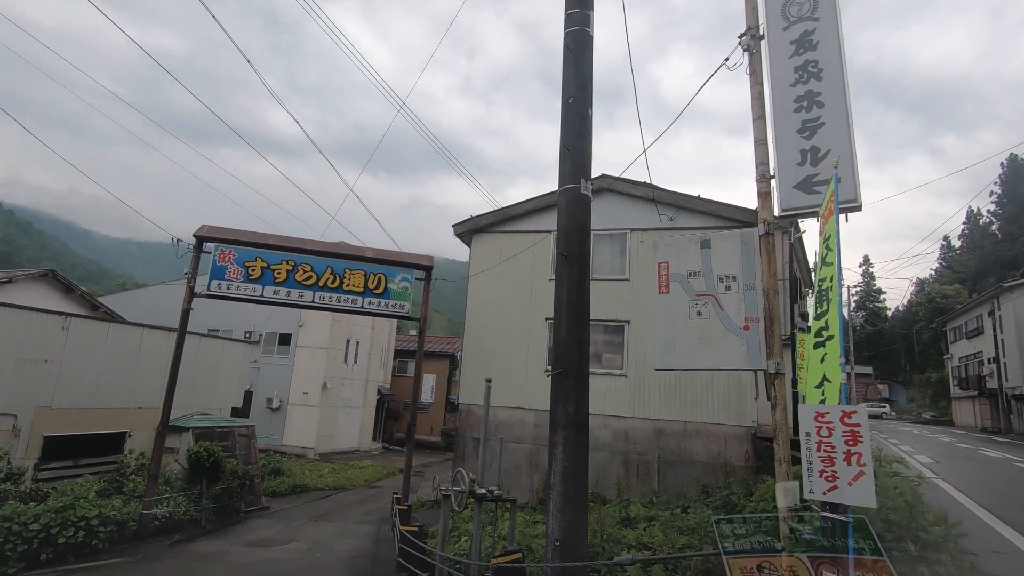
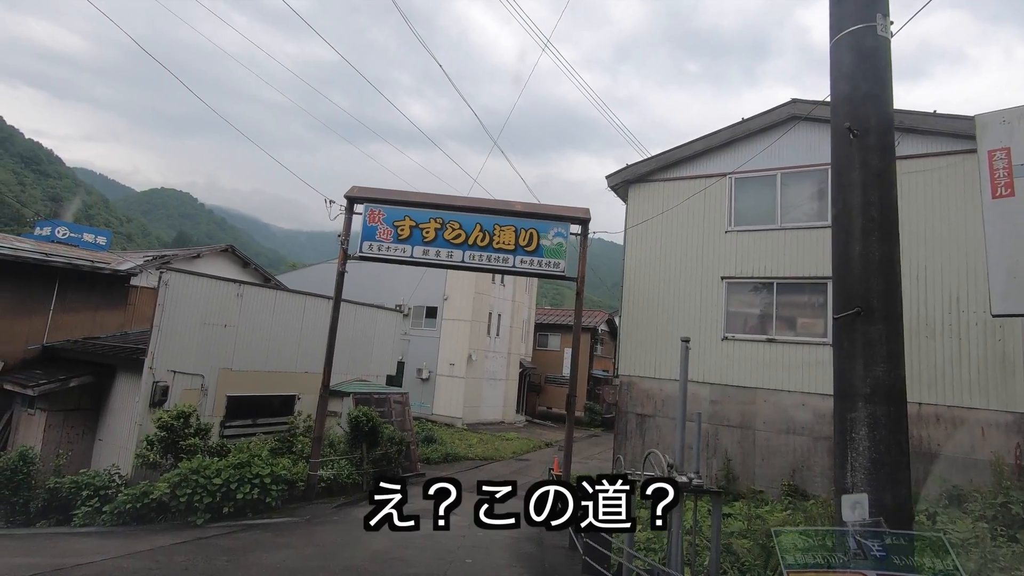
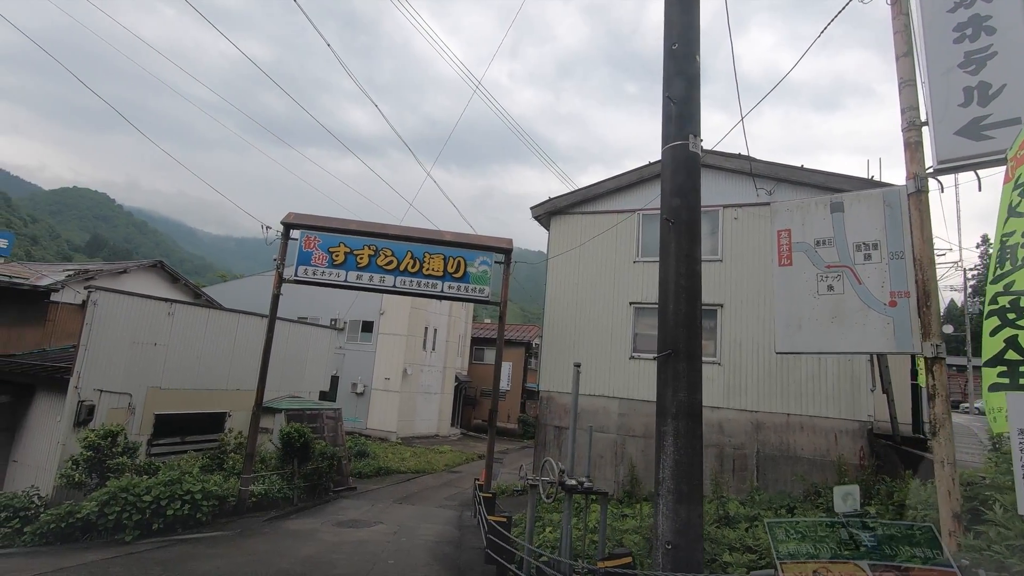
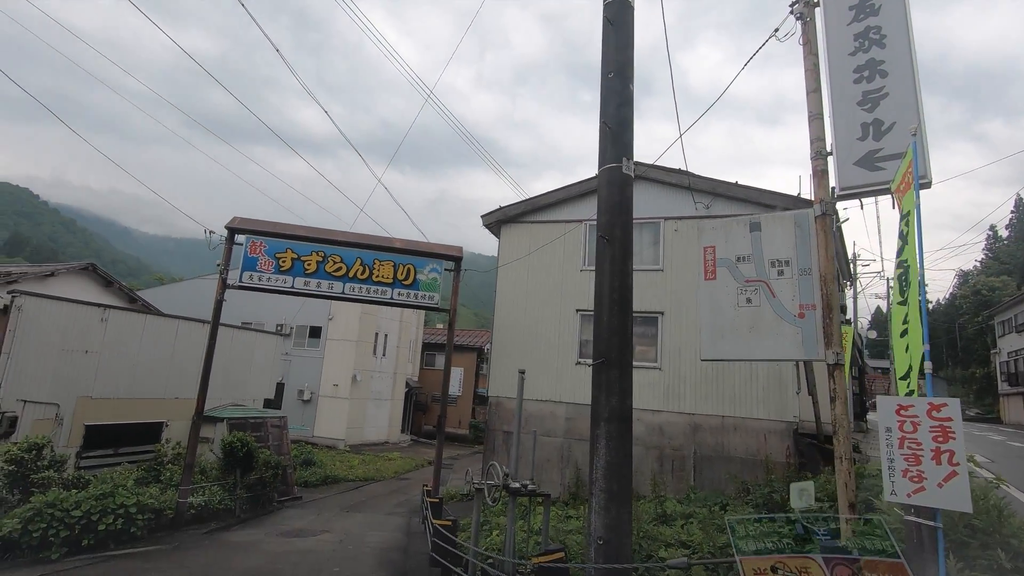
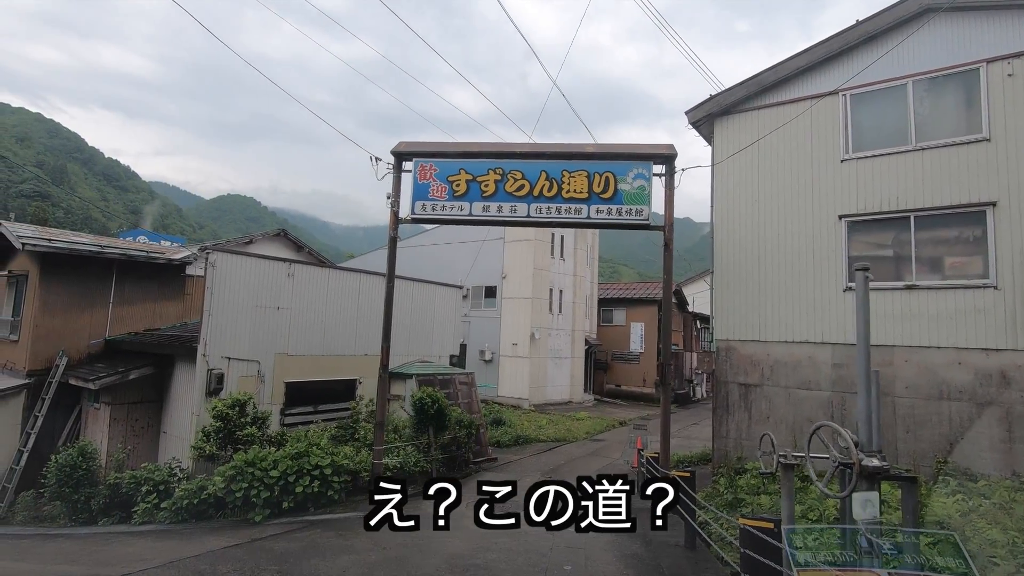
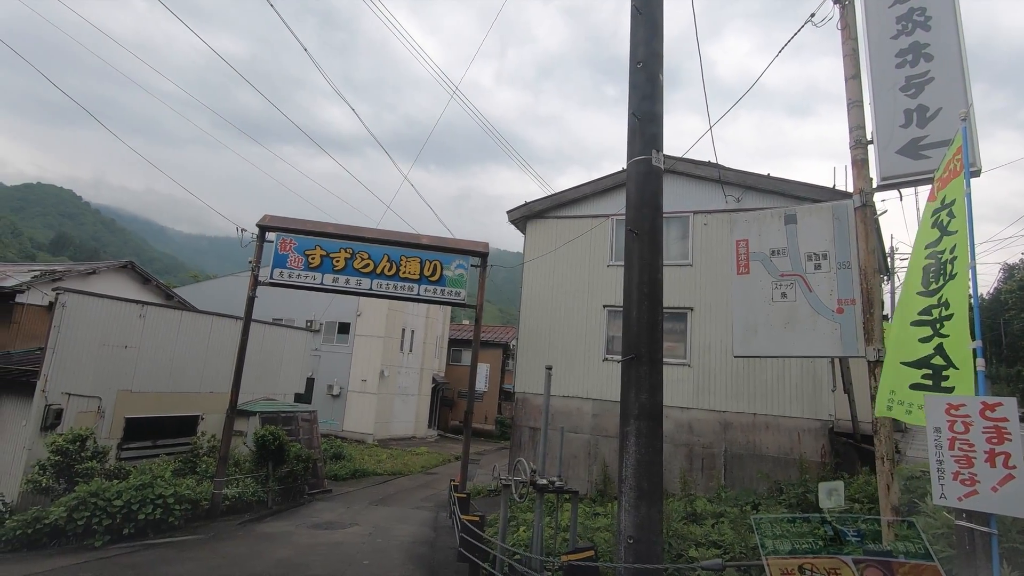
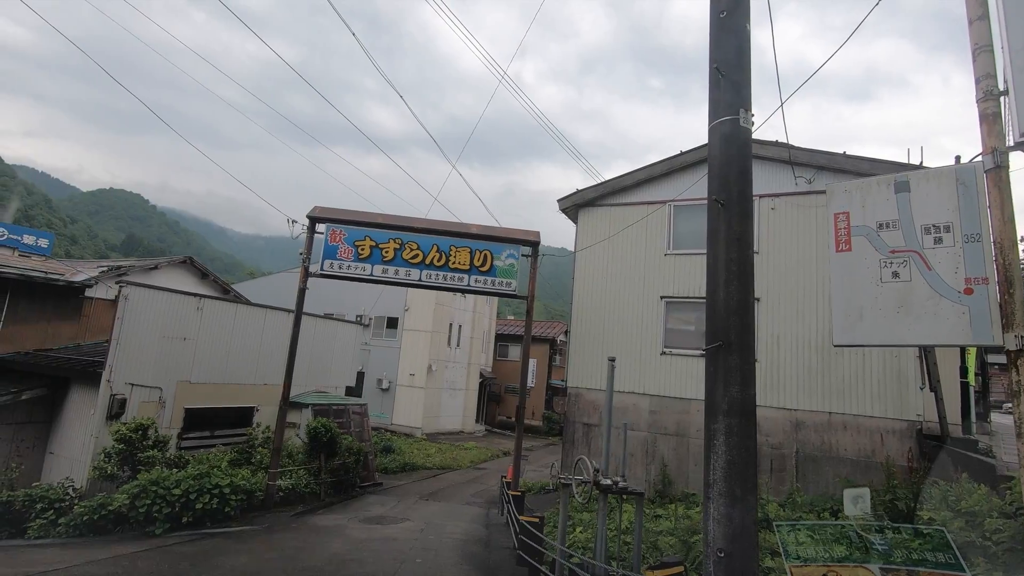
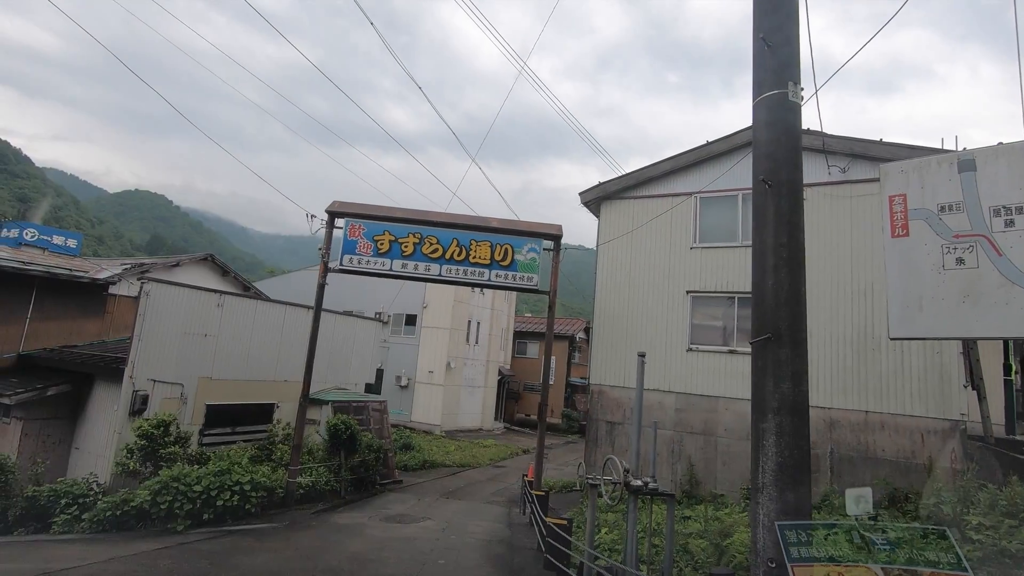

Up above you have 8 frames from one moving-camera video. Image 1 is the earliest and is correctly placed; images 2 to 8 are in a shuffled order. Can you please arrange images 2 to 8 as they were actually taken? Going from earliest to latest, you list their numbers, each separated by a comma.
4, 6, 3, 7, 8, 2, 5
